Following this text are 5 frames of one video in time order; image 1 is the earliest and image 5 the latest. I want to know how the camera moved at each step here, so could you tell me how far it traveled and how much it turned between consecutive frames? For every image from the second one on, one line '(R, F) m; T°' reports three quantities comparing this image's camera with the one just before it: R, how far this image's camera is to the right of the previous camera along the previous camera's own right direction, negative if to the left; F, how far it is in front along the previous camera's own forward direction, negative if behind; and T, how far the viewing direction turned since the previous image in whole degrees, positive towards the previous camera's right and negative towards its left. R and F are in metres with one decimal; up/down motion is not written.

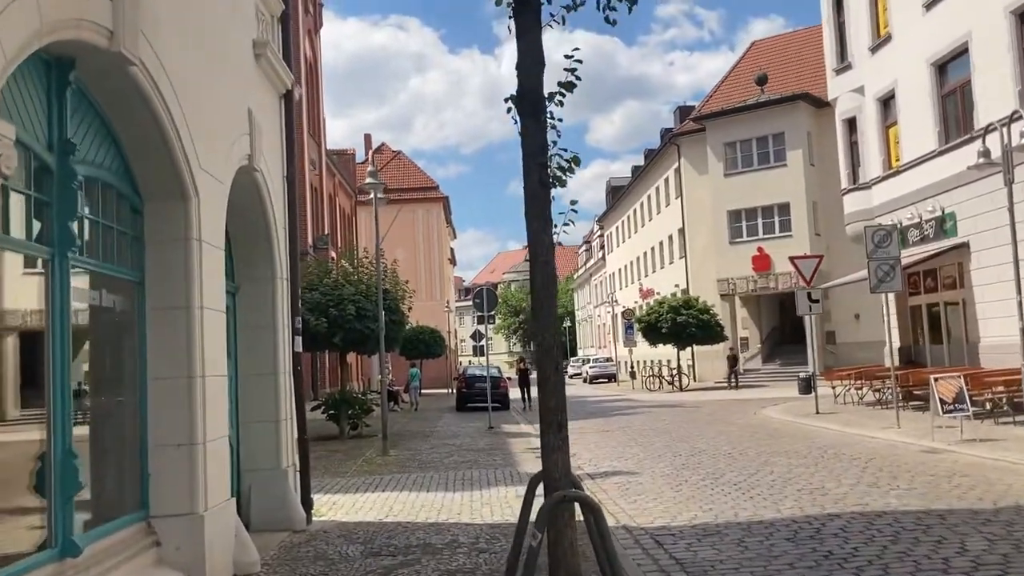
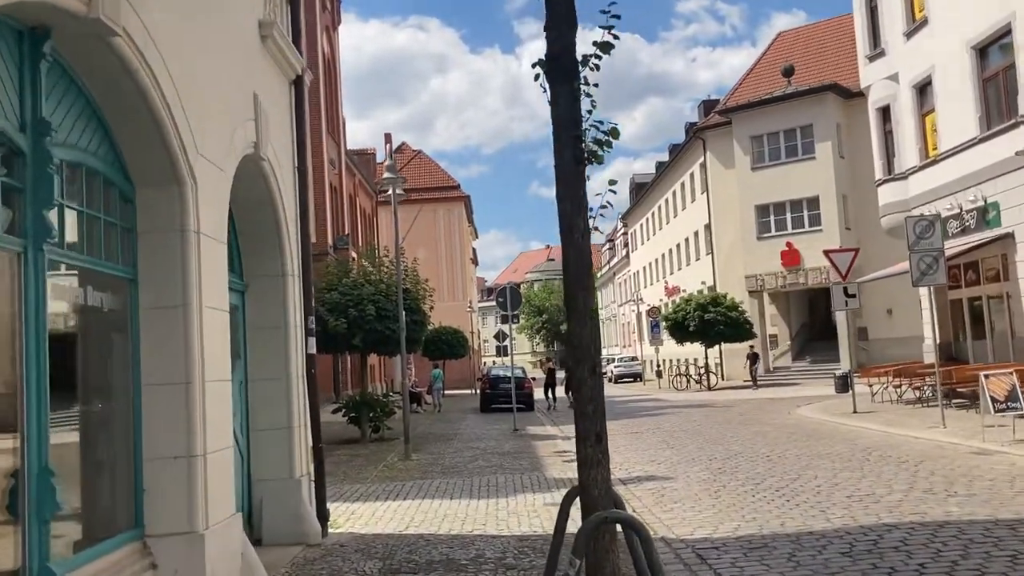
(0.0, +0.6) m; -1°
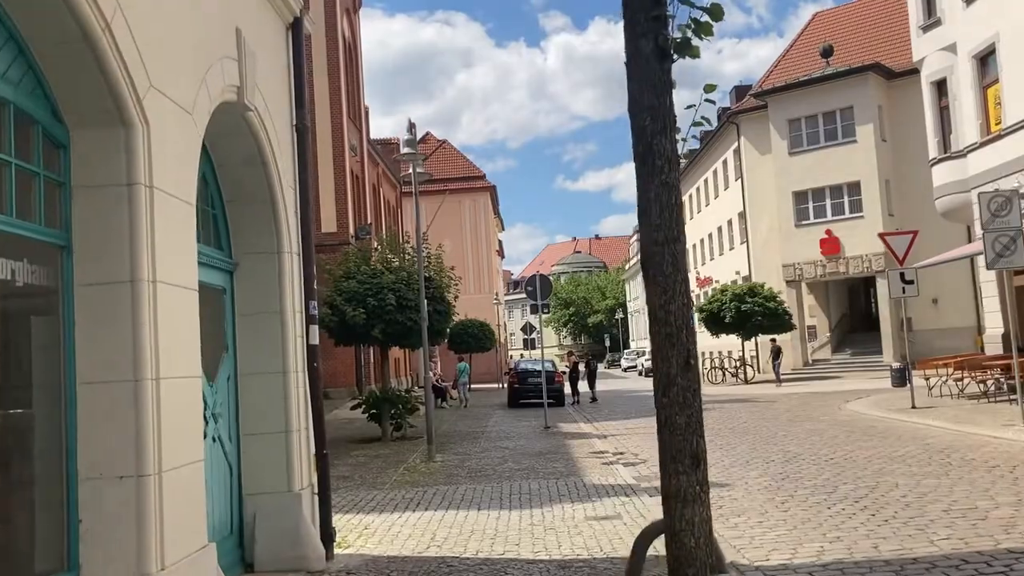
(-0.1, +1.4) m; -2°
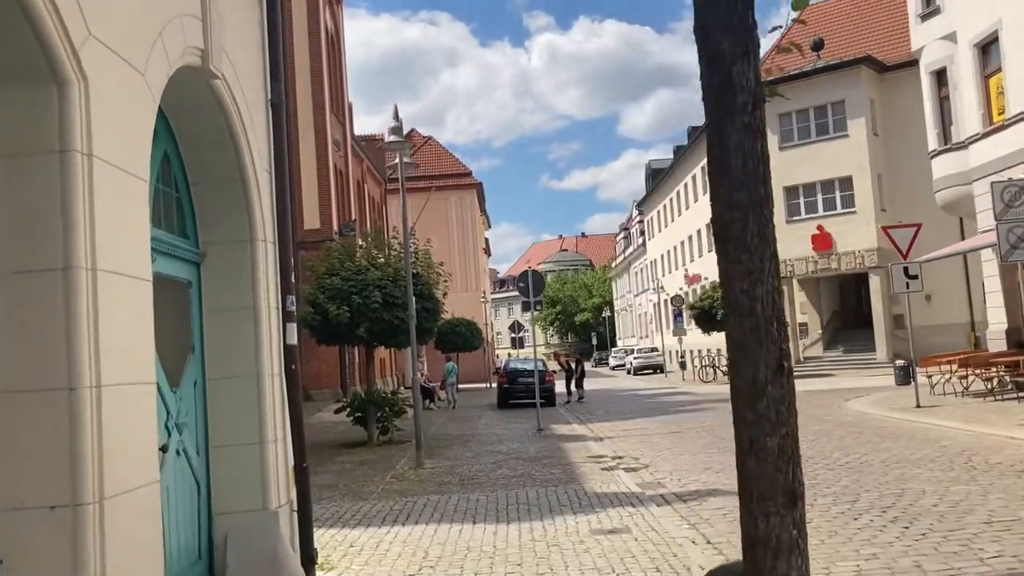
(-0.1, +0.7) m; +1°
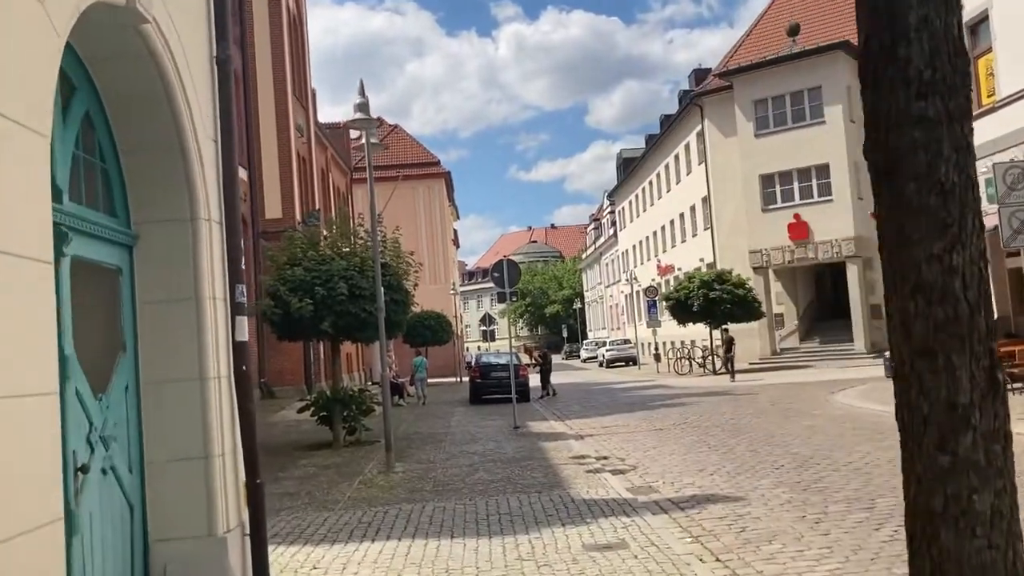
(-0.1, +0.9) m; +2°
